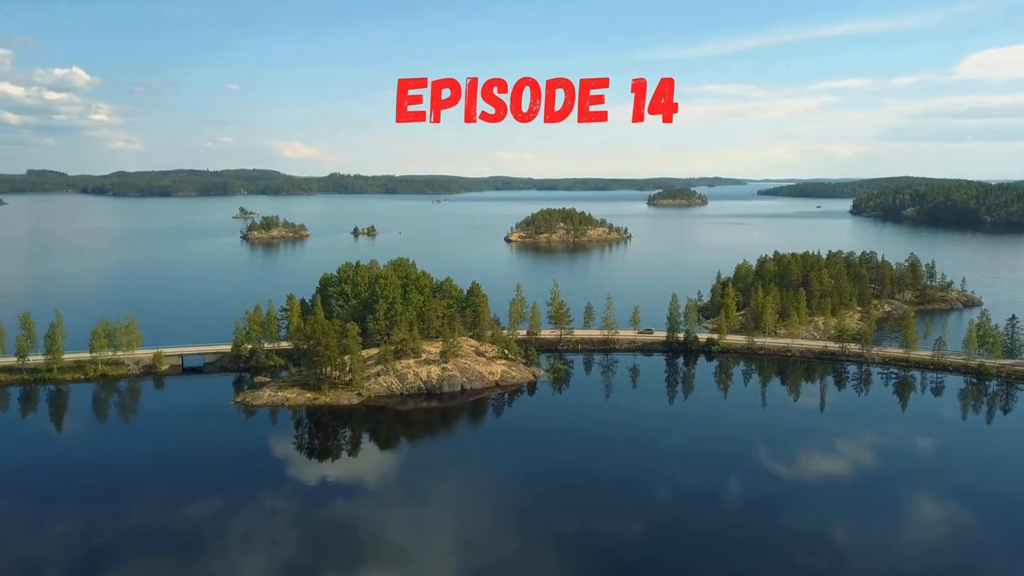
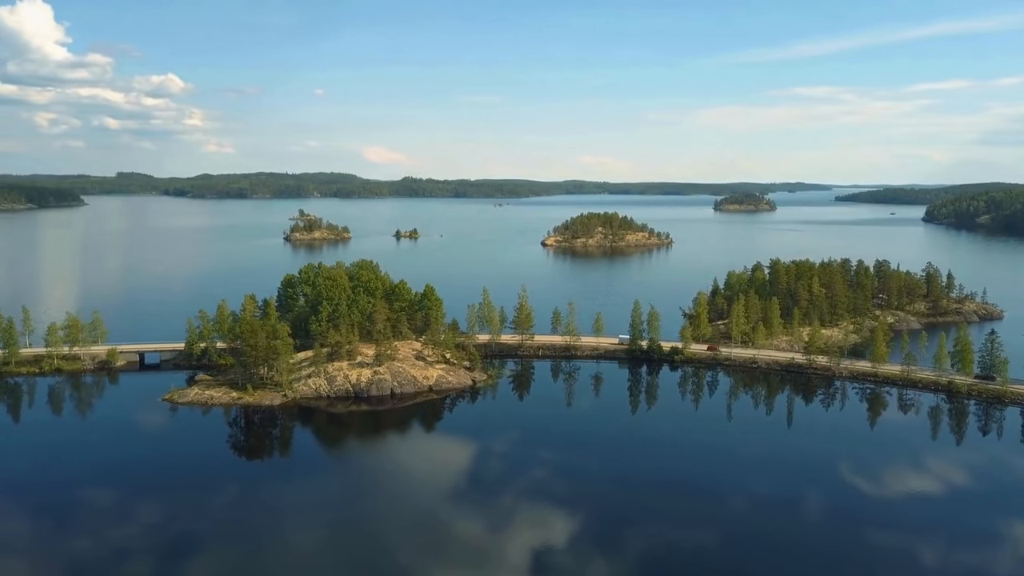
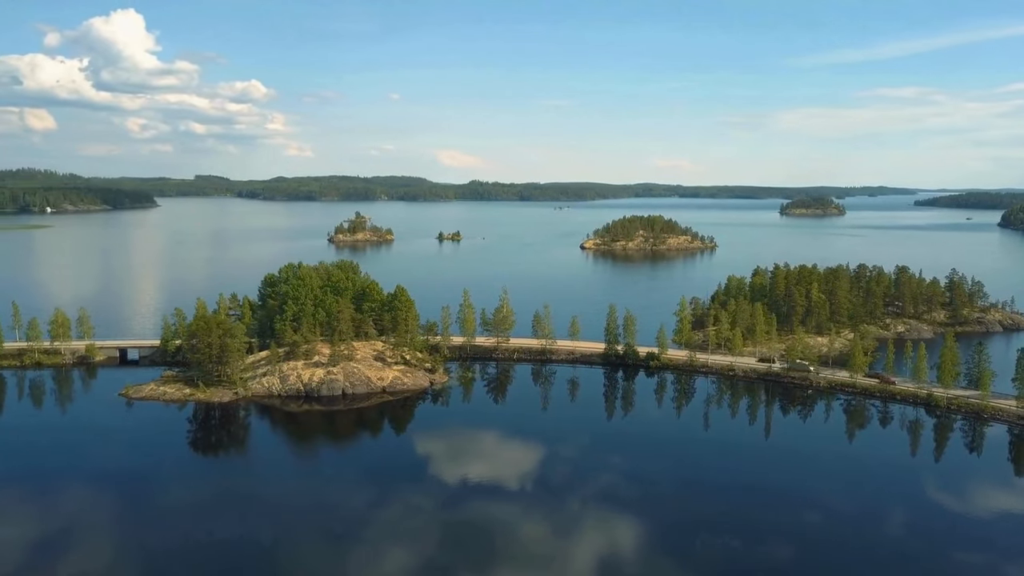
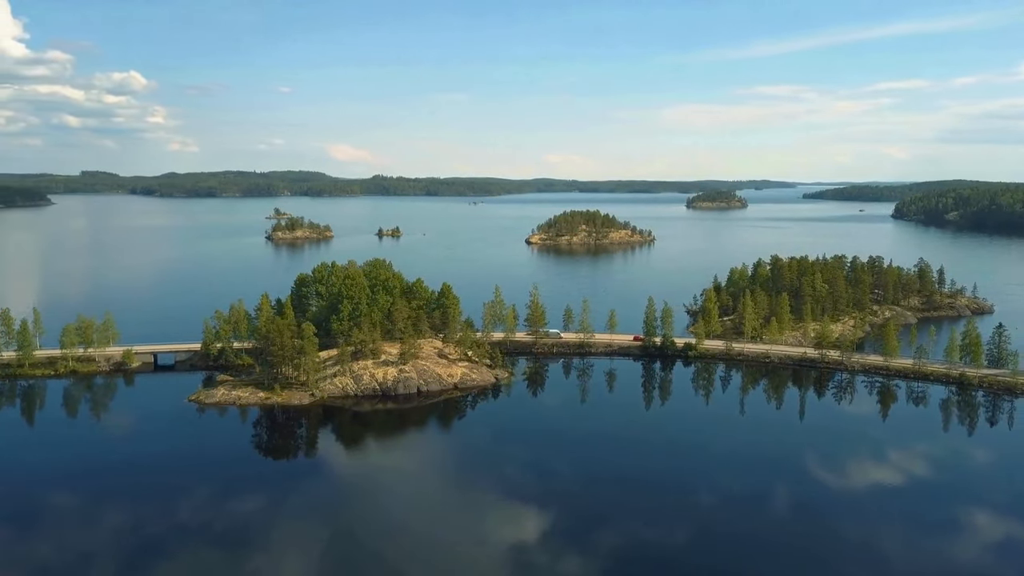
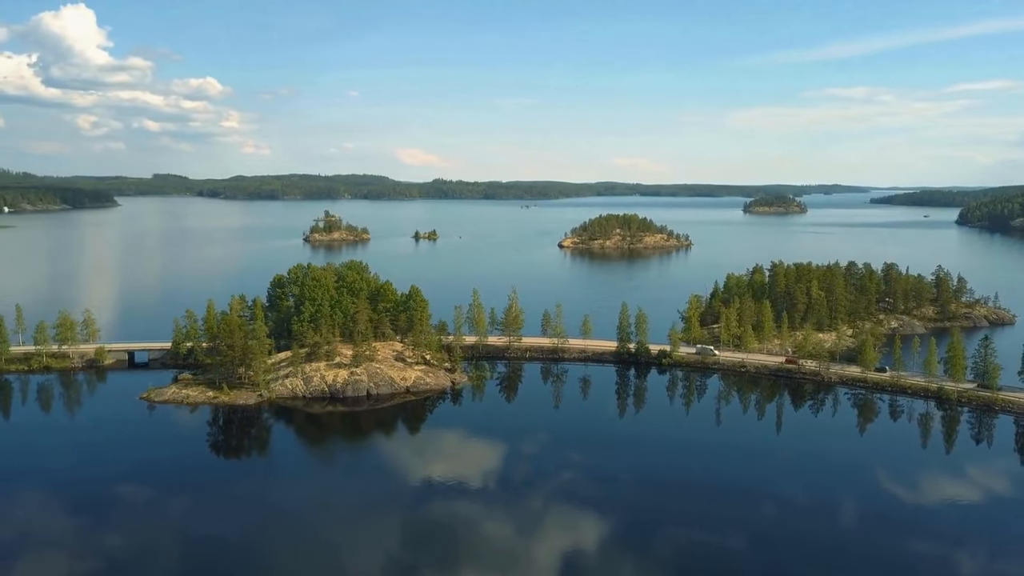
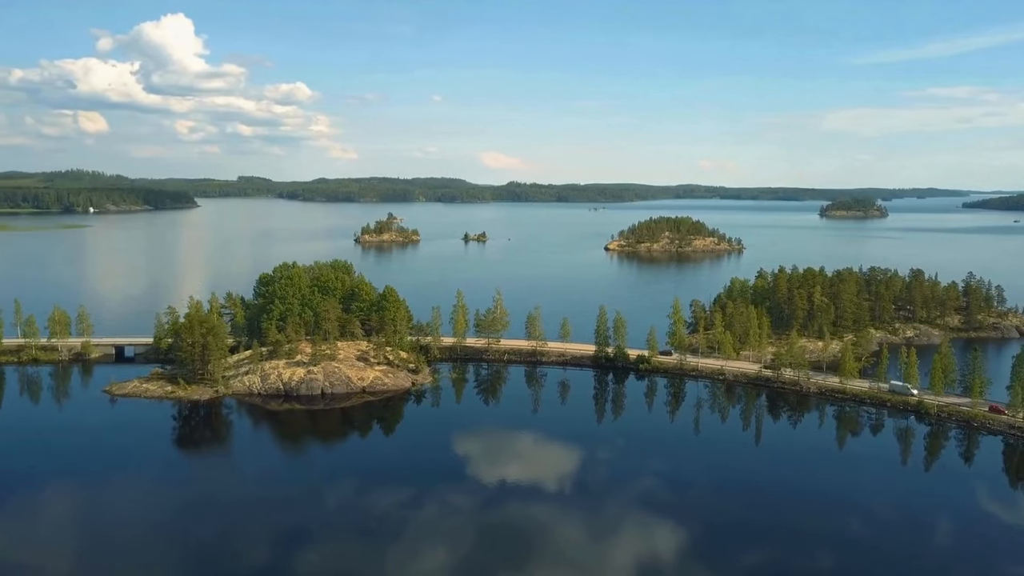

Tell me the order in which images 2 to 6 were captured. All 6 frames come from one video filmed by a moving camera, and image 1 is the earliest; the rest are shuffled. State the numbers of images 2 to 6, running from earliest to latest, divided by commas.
4, 2, 5, 3, 6
